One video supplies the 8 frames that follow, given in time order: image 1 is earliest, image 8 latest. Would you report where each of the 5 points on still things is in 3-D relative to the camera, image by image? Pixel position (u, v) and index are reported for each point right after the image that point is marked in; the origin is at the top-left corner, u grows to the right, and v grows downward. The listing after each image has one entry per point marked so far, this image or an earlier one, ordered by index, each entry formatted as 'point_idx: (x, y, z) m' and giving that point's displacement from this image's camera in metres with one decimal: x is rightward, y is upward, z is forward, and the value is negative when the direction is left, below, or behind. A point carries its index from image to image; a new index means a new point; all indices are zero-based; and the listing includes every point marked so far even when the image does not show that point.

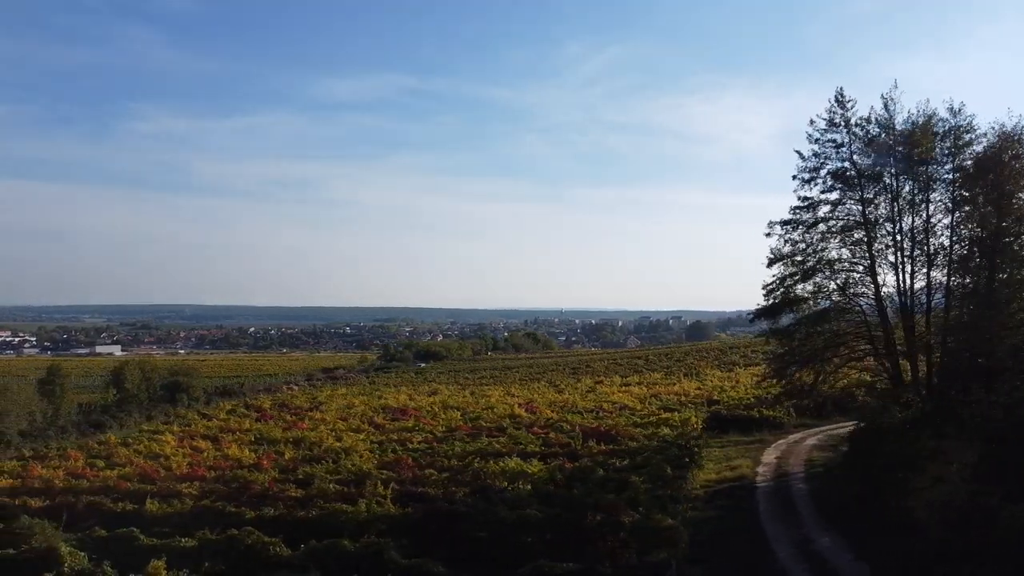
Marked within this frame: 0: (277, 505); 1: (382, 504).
0: (-4.9, -4.6, +16.0) m
1: (-2.4, -4.2, +14.5) m
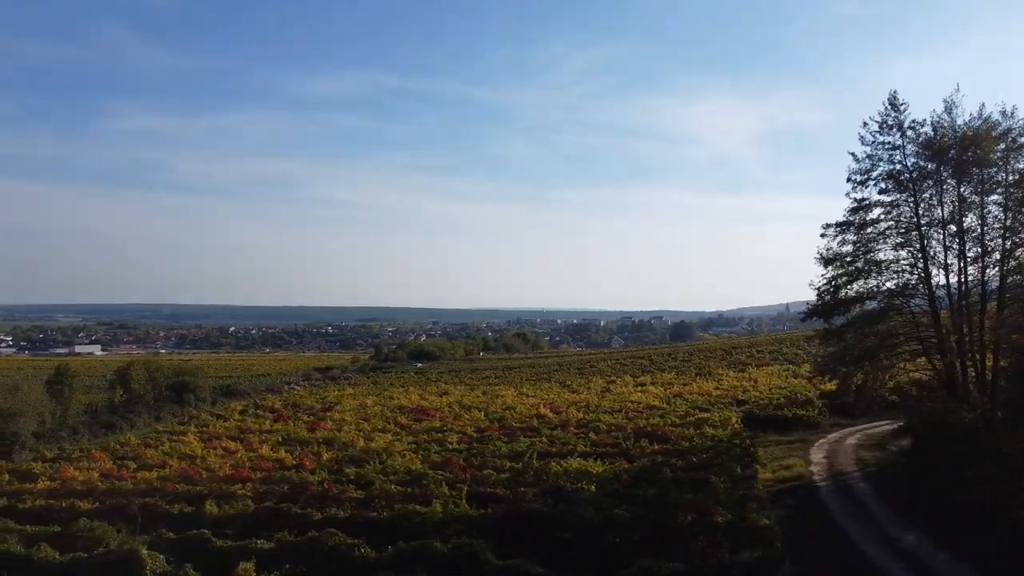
0: (-3.5, -4.6, +15.9) m
1: (-1.0, -4.2, +14.4) m
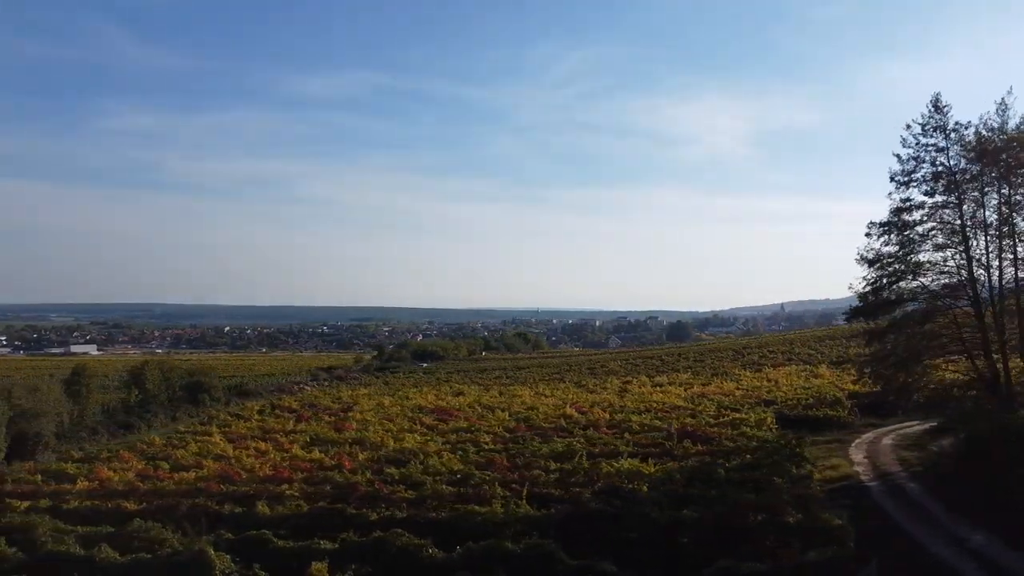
0: (-2.4, -4.6, +15.9) m
1: (+0.1, -4.2, +14.5) m
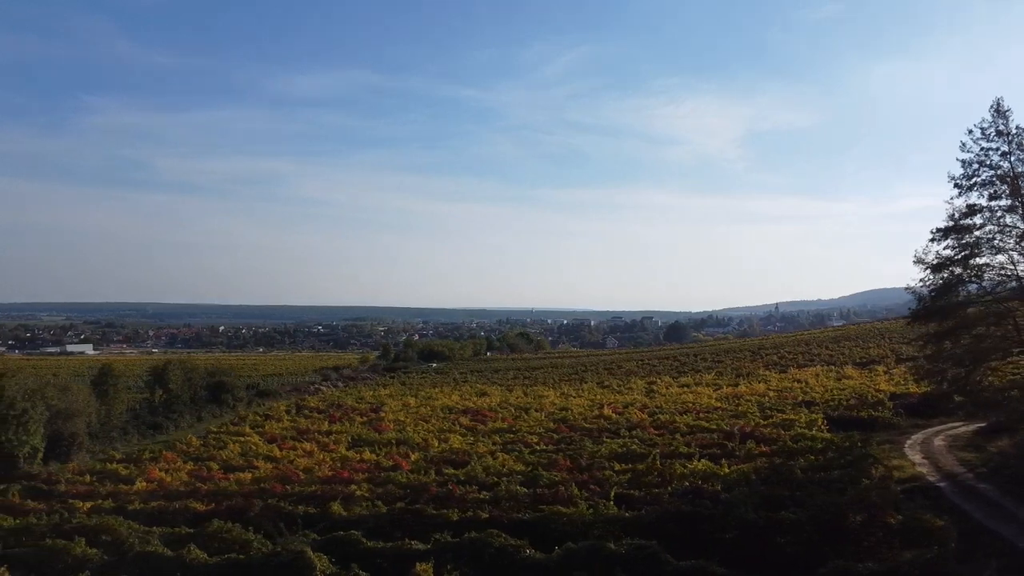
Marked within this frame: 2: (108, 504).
0: (-0.7, -4.6, +16.0) m
1: (+1.8, -4.2, +14.5) m
2: (-10.2, -5.5, +19.1) m
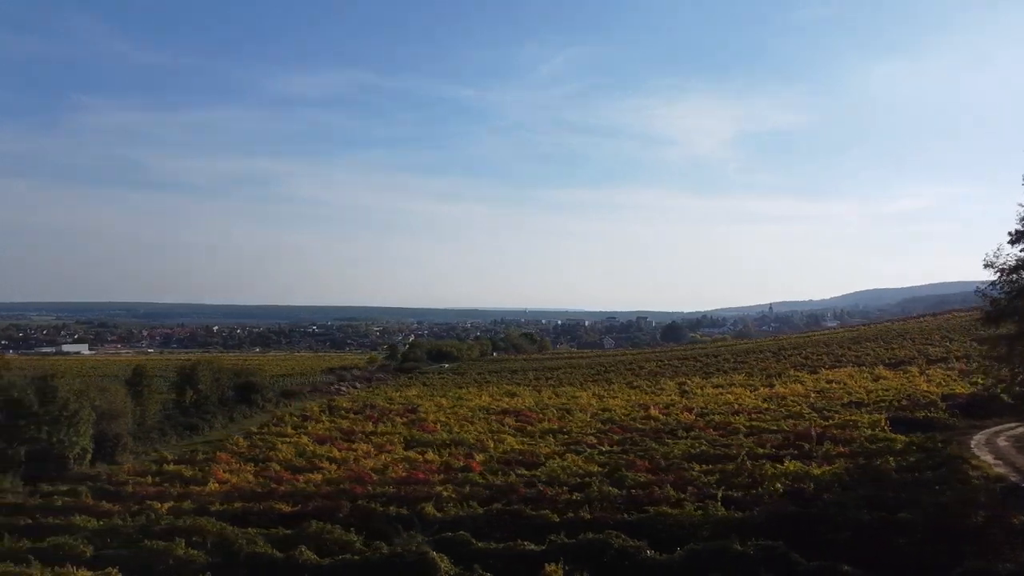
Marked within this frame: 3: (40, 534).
0: (+1.3, -4.7, +16.0) m
1: (+3.8, -4.3, +14.6) m
2: (-8.2, -5.5, +19.1) m
3: (-11.3, -5.9, +18.1) m
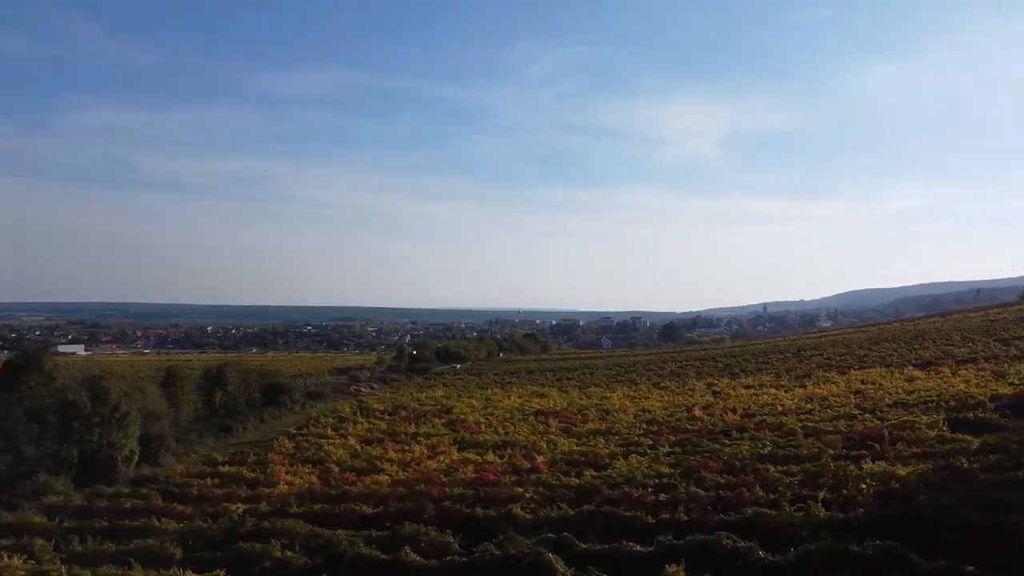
0: (+3.3, -4.7, +16.1) m
1: (+5.8, -4.3, +14.7) m
2: (-6.3, -5.6, +19.2) m
3: (-9.4, -6.0, +18.1) m
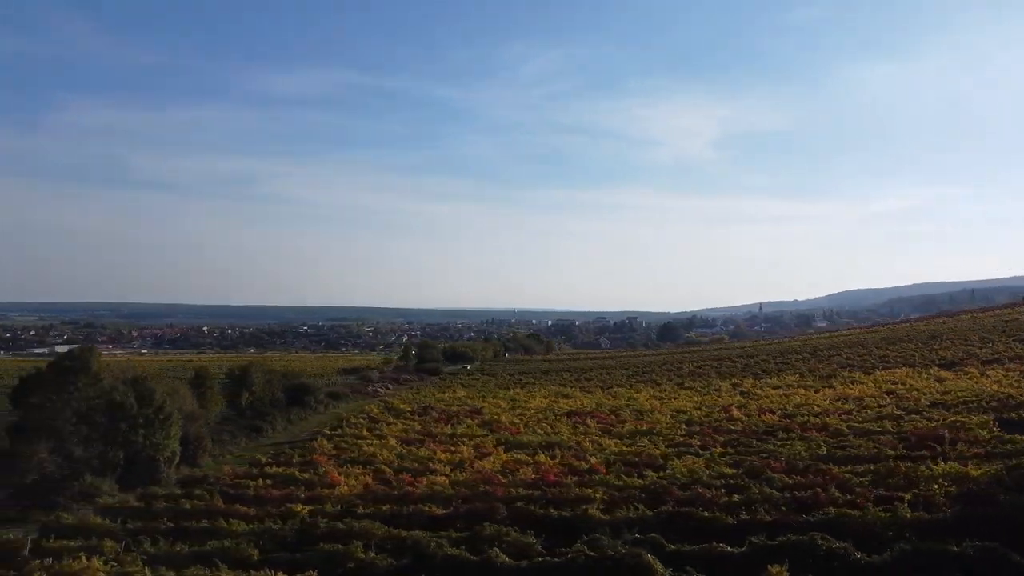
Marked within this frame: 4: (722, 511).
0: (+4.9, -4.8, +16.2) m
1: (+7.5, -4.3, +14.8) m
2: (-4.6, -5.6, +19.2) m
3: (-7.8, -6.0, +18.1) m
4: (+4.5, -4.8, +16.1) m
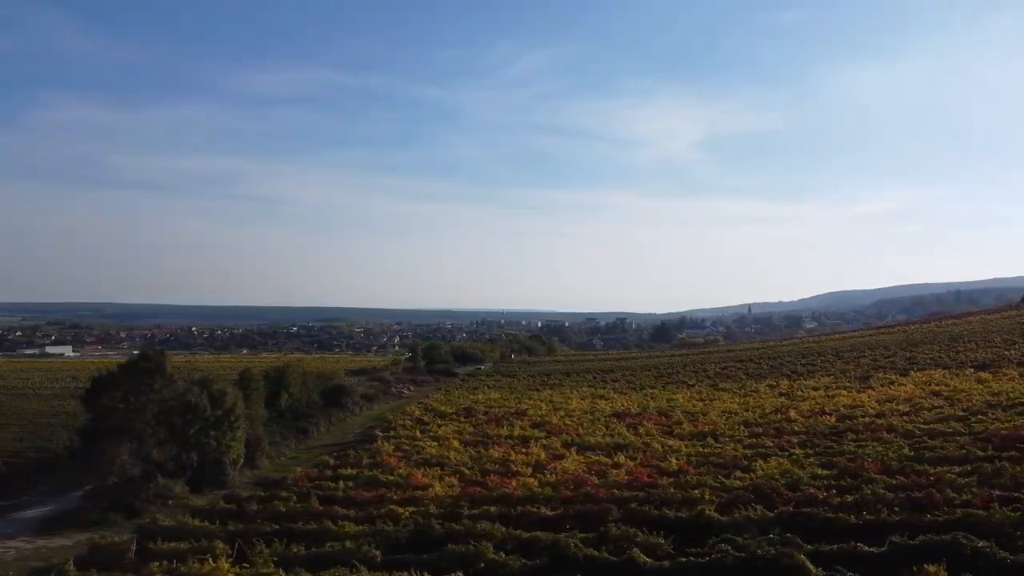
0: (+7.6, -4.9, +16.5) m
1: (+10.2, -4.4, +15.2) m
2: (-2.0, -5.7, +19.3) m
3: (-5.1, -6.1, +18.2) m
4: (+7.1, -4.9, +16.4) m
